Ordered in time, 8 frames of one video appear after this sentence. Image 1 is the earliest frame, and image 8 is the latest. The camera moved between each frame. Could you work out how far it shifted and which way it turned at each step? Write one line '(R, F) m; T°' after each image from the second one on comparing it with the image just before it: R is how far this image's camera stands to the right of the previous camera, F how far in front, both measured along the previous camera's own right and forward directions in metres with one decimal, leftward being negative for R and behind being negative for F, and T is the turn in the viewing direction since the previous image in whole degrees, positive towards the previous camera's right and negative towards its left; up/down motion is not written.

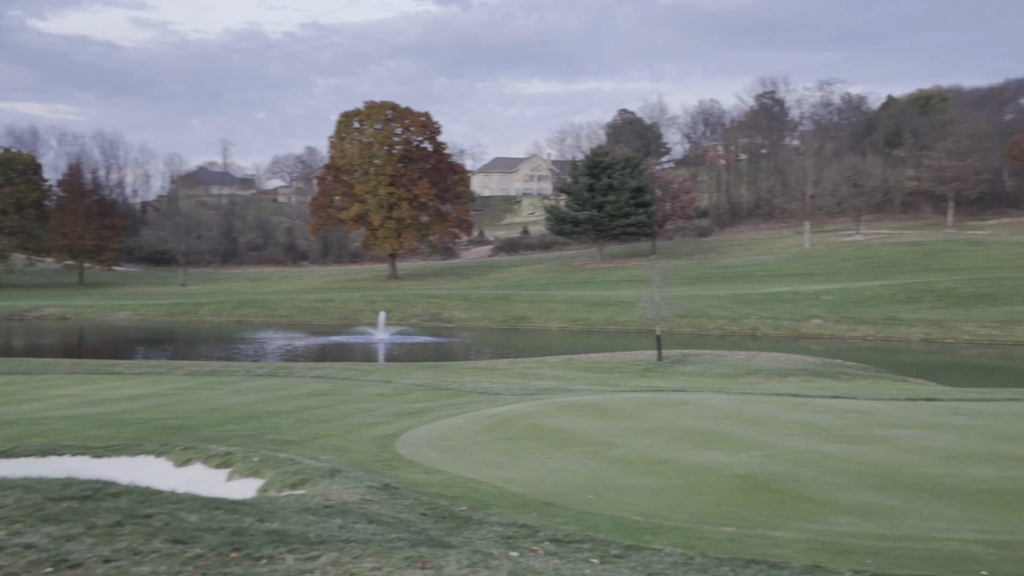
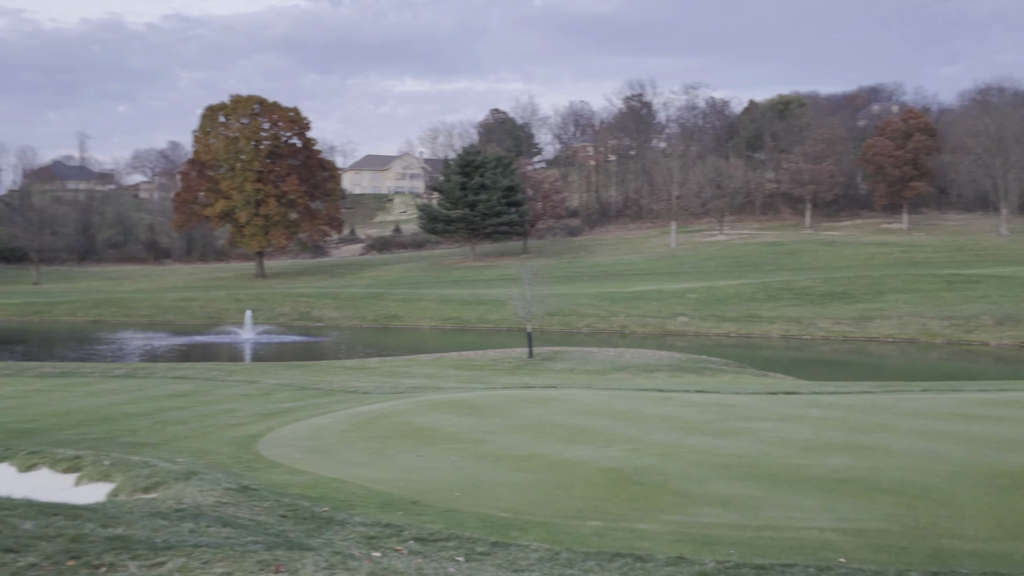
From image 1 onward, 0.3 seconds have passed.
(0.0, +0.1) m; +7°
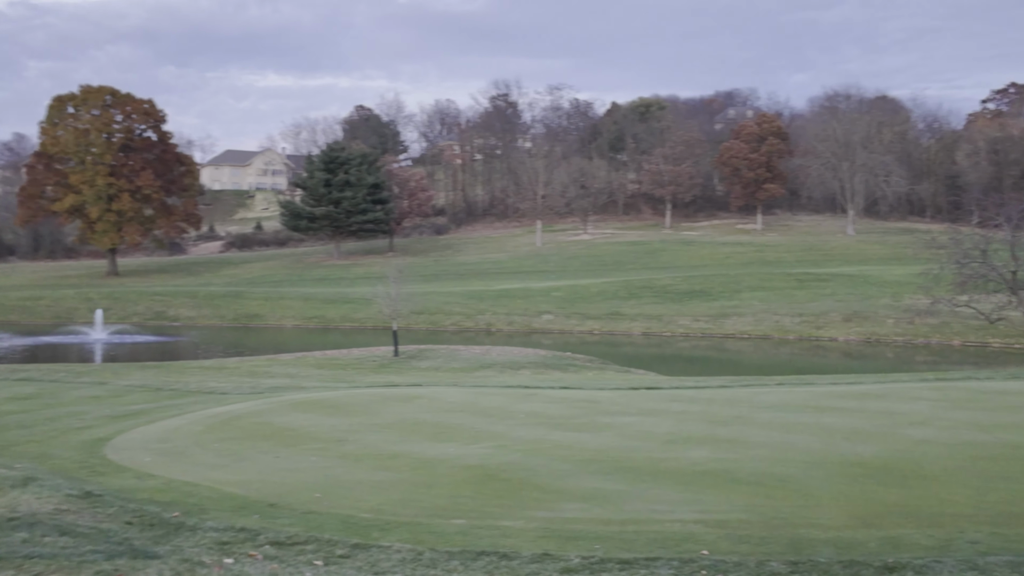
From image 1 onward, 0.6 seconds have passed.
(0.0, +0.1) m; +7°
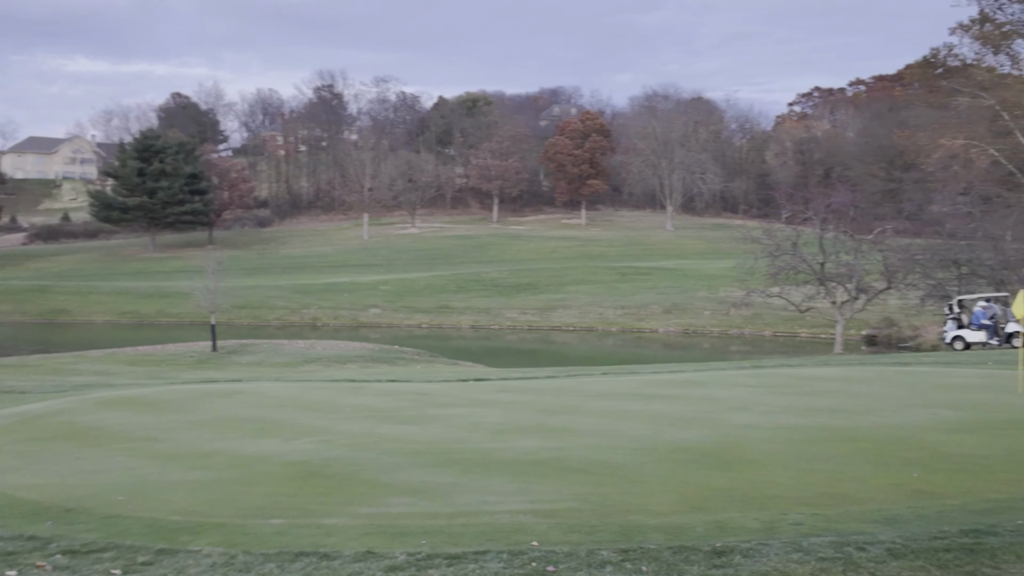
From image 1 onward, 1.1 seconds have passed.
(0.0, +0.3) m; +9°
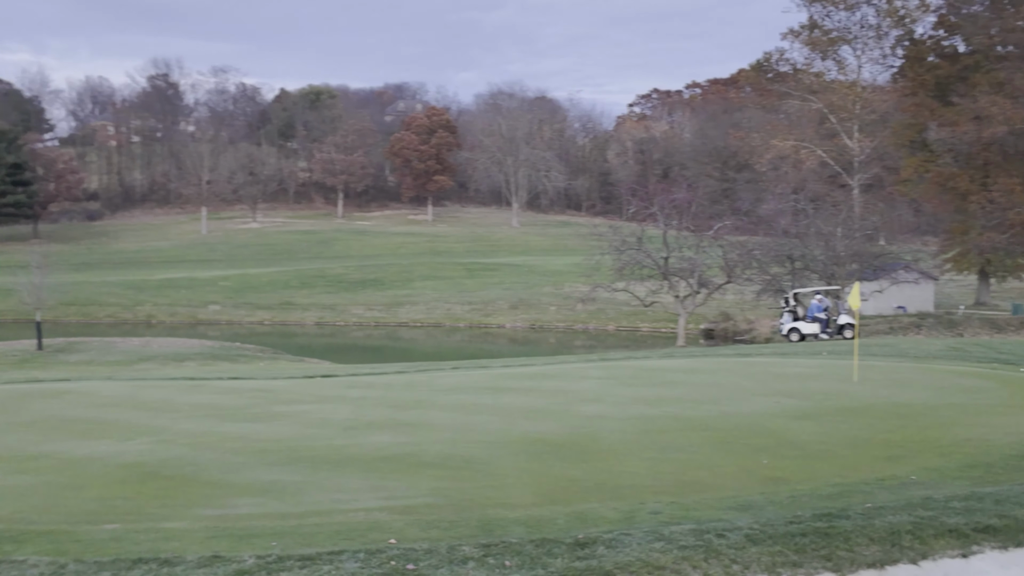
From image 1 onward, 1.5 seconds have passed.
(-0.1, +0.2) m; +8°
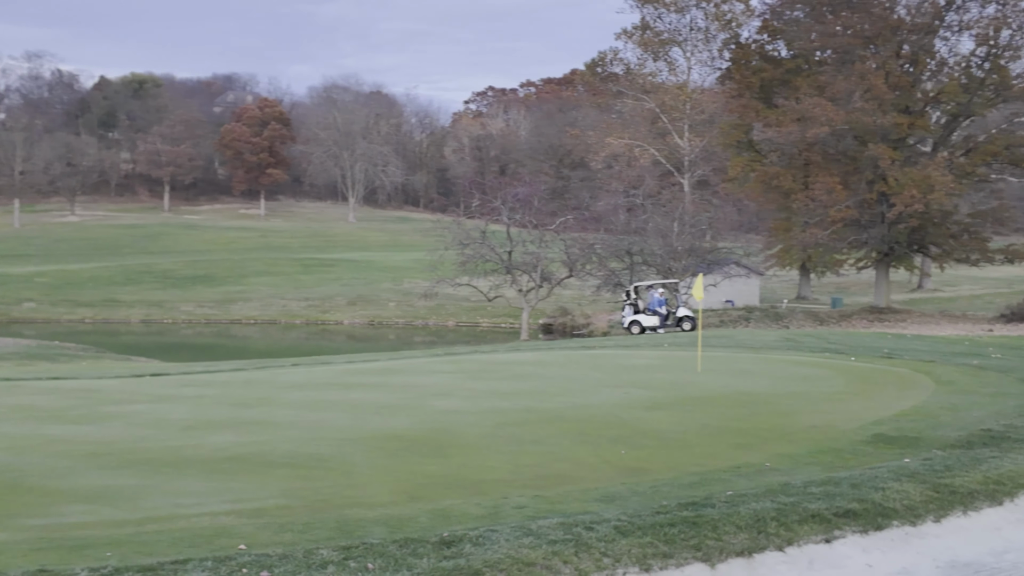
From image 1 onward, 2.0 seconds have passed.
(-0.1, +0.3) m; +9°
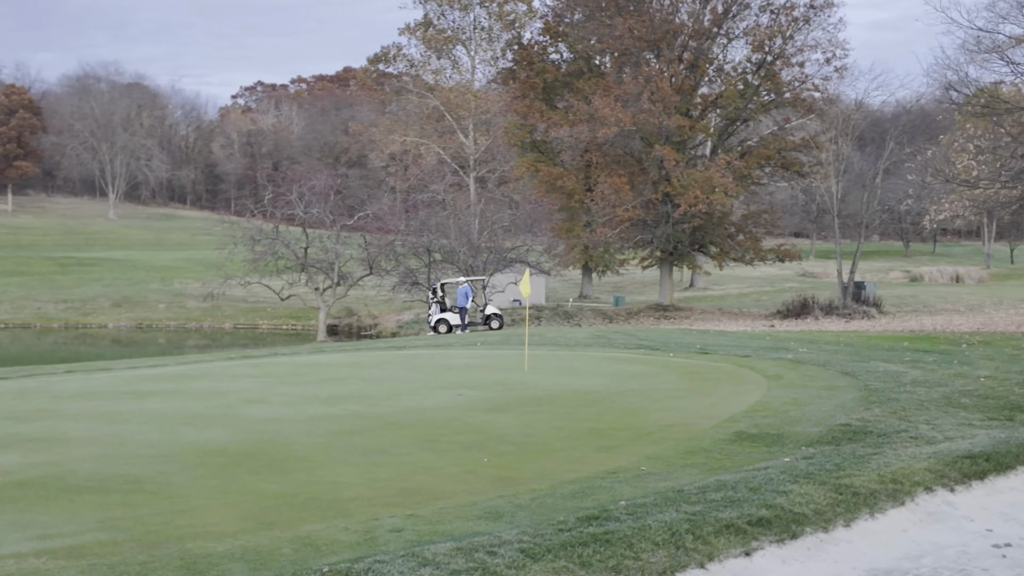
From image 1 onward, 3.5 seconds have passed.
(-0.5, +0.8) m; +12°
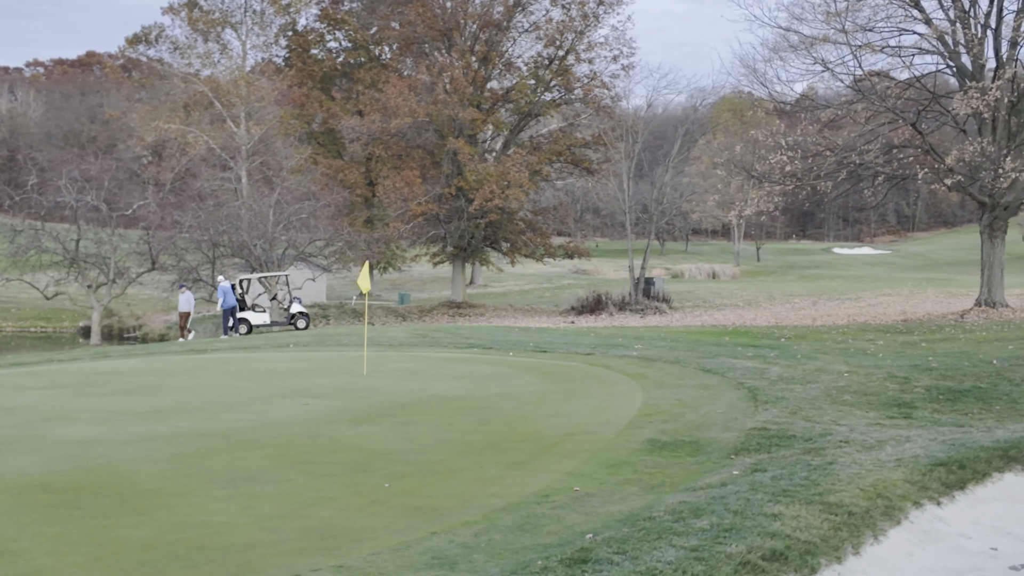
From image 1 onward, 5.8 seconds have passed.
(-0.8, +1.1) m; +13°
